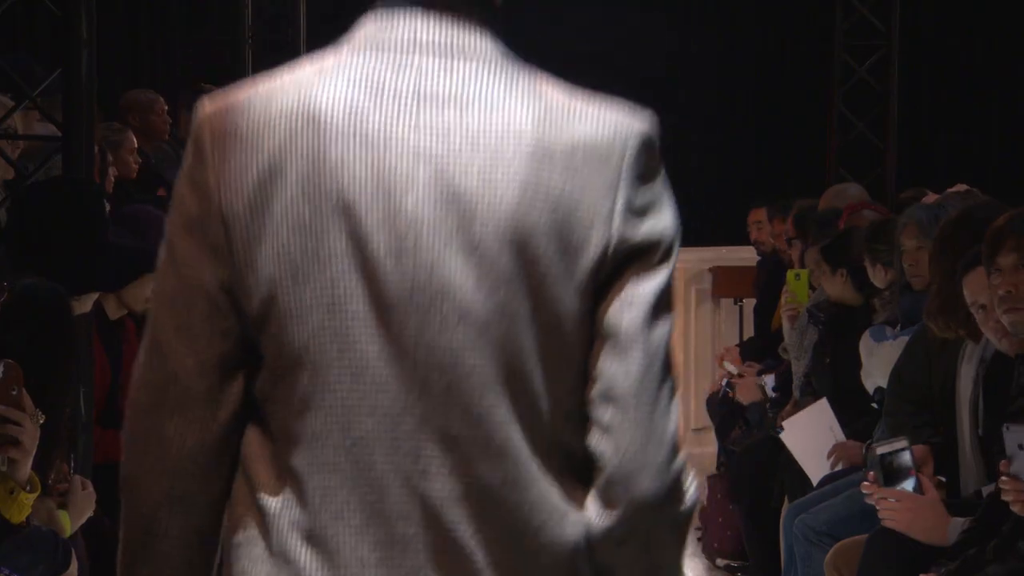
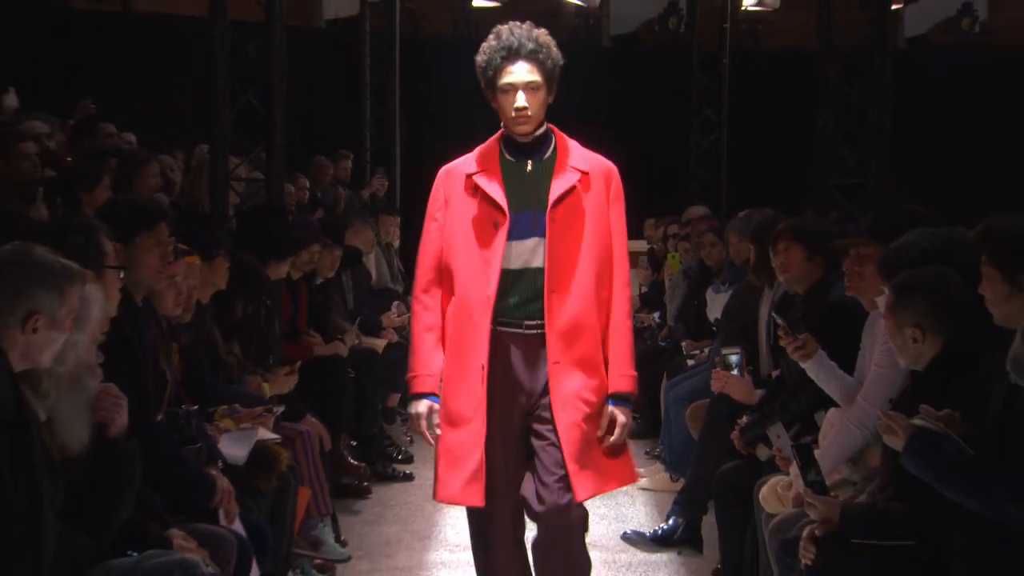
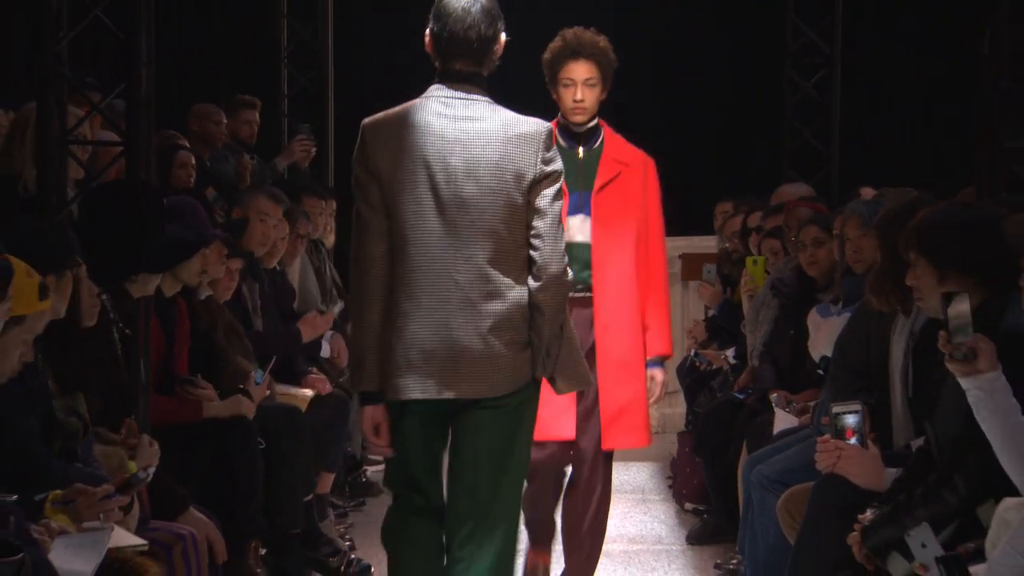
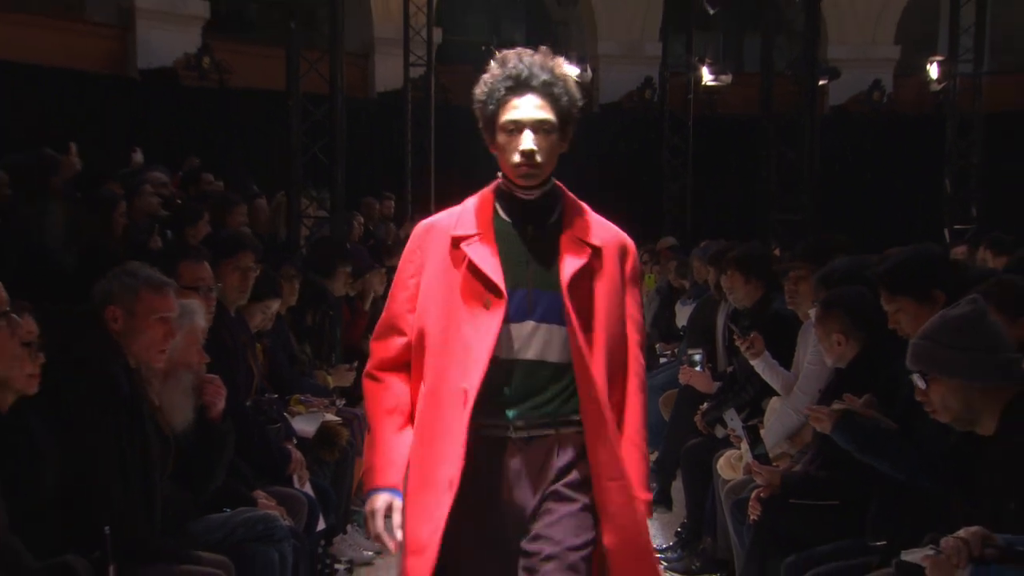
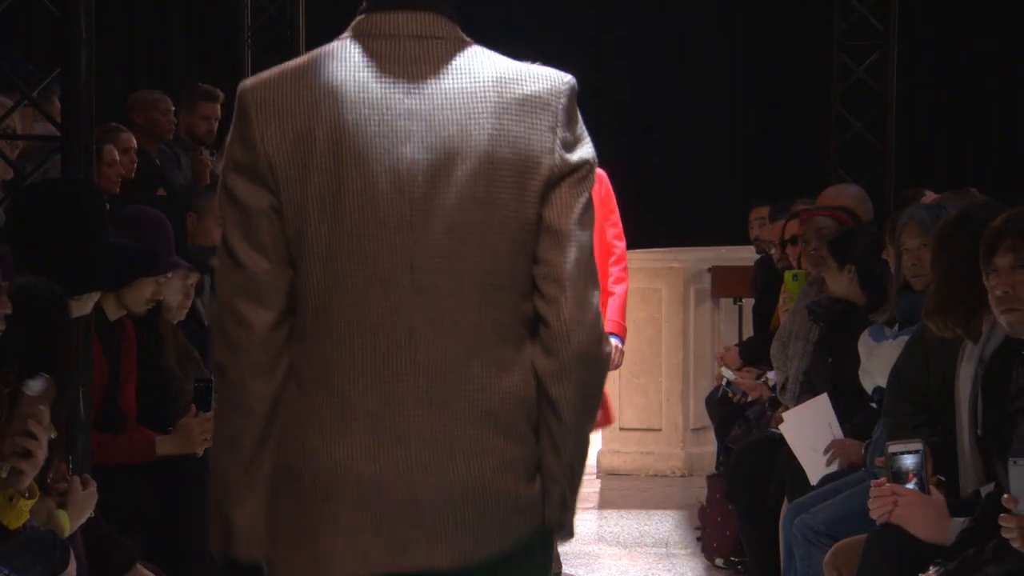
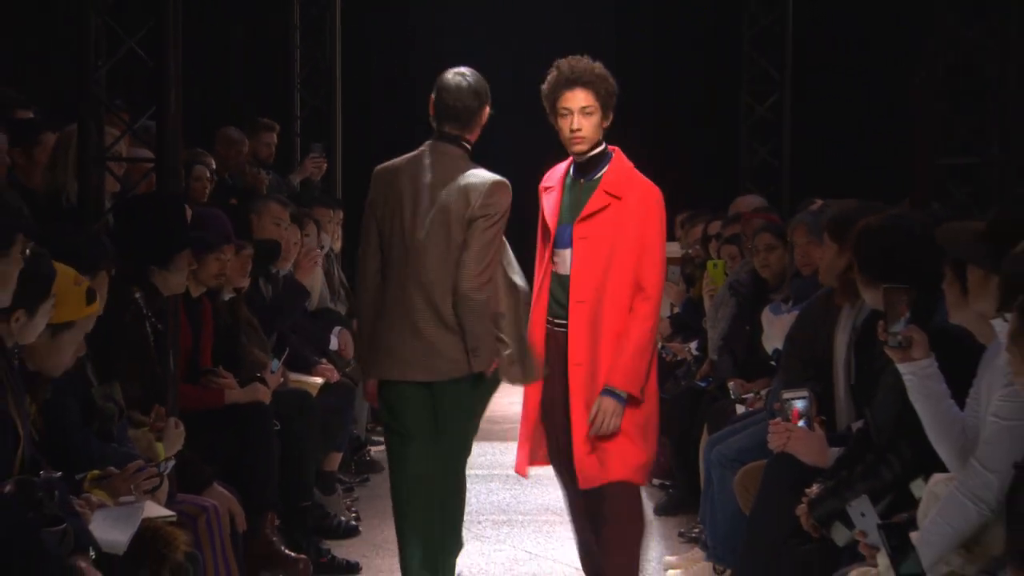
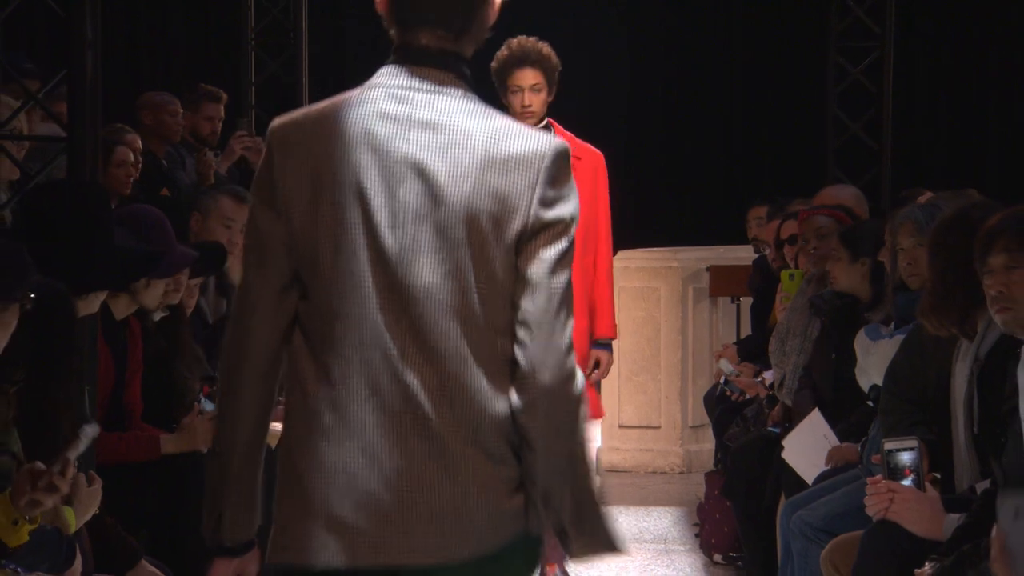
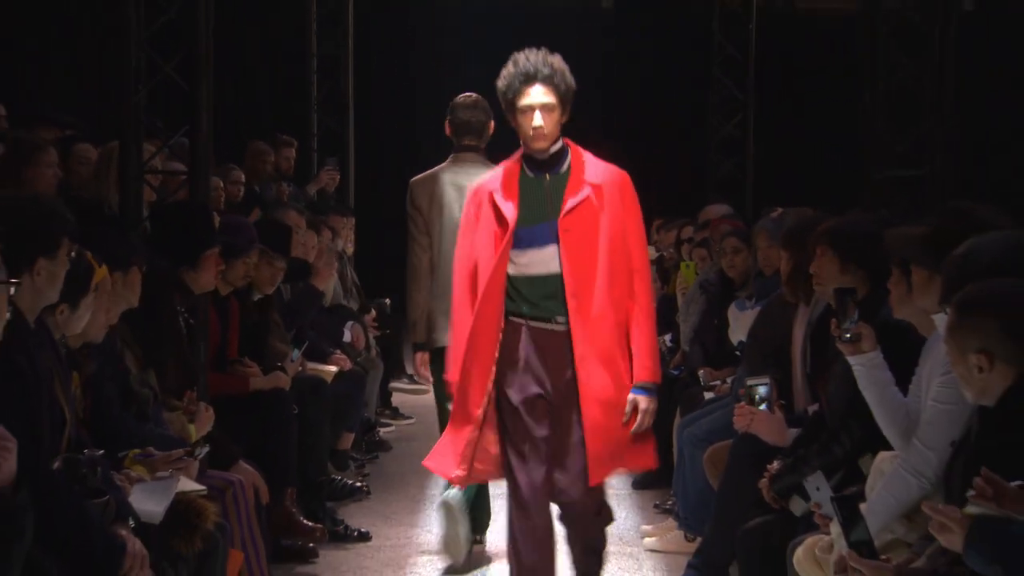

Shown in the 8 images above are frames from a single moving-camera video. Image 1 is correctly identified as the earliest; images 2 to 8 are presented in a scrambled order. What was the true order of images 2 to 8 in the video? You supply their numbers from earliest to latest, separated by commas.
5, 7, 3, 6, 8, 2, 4
